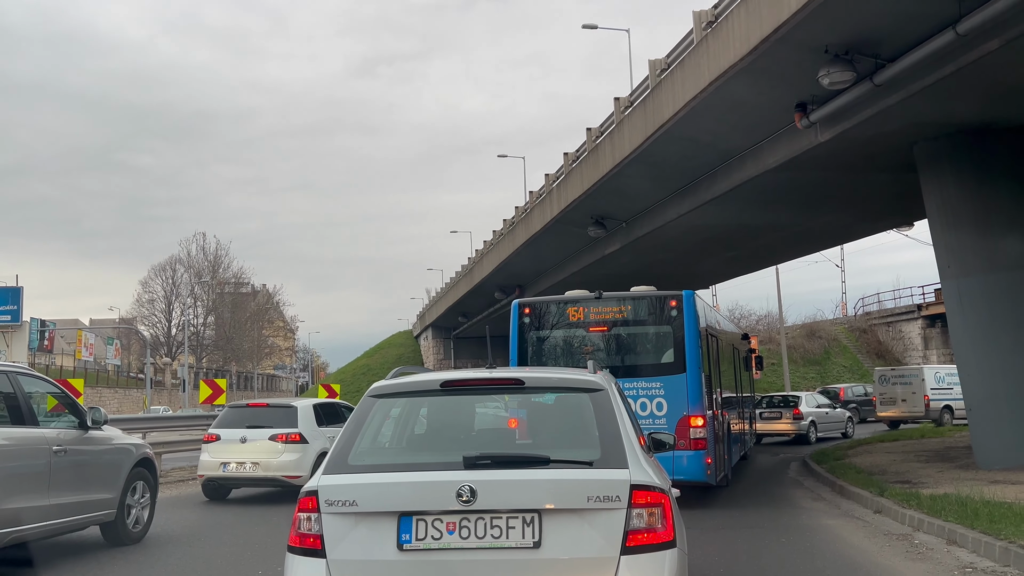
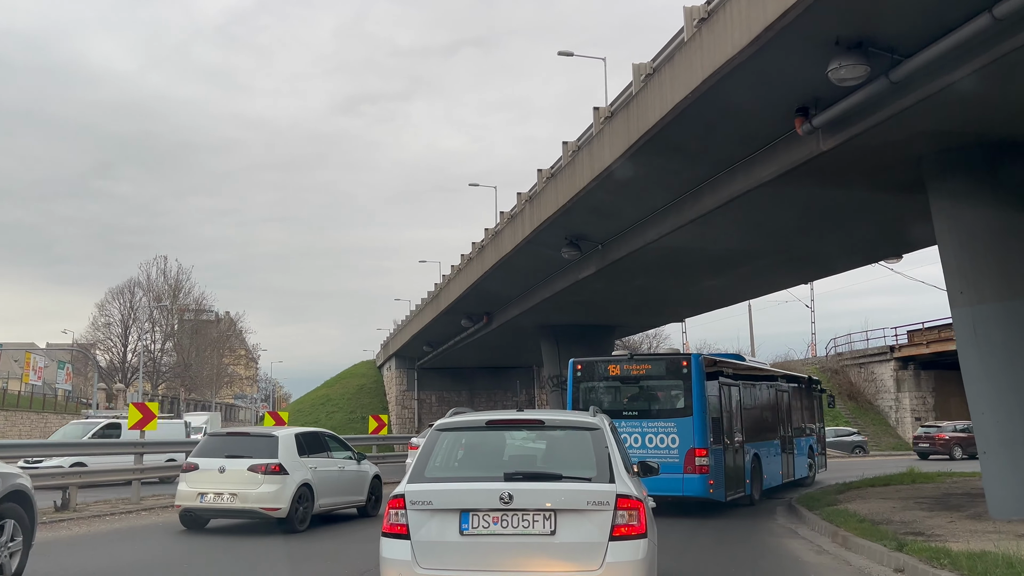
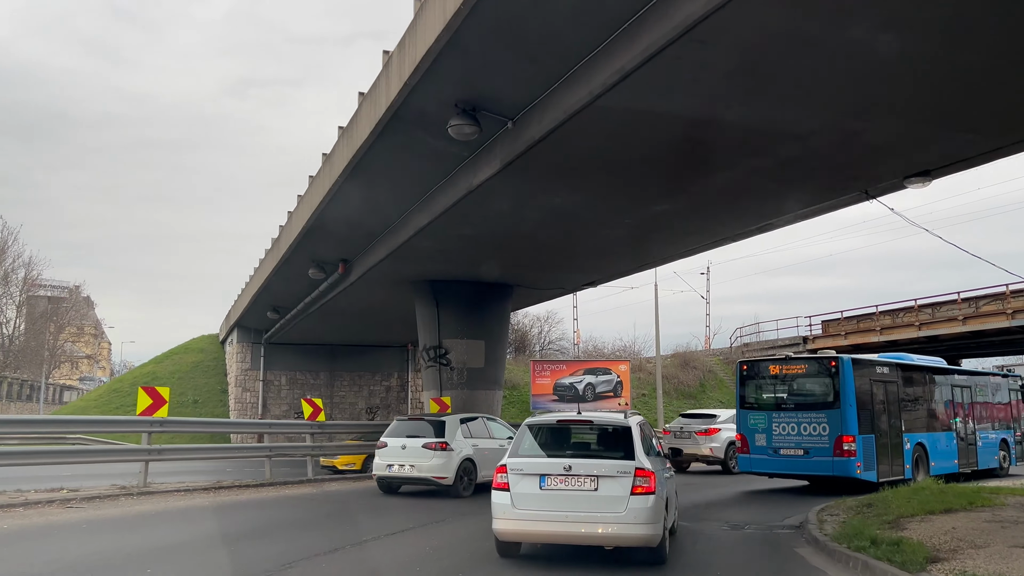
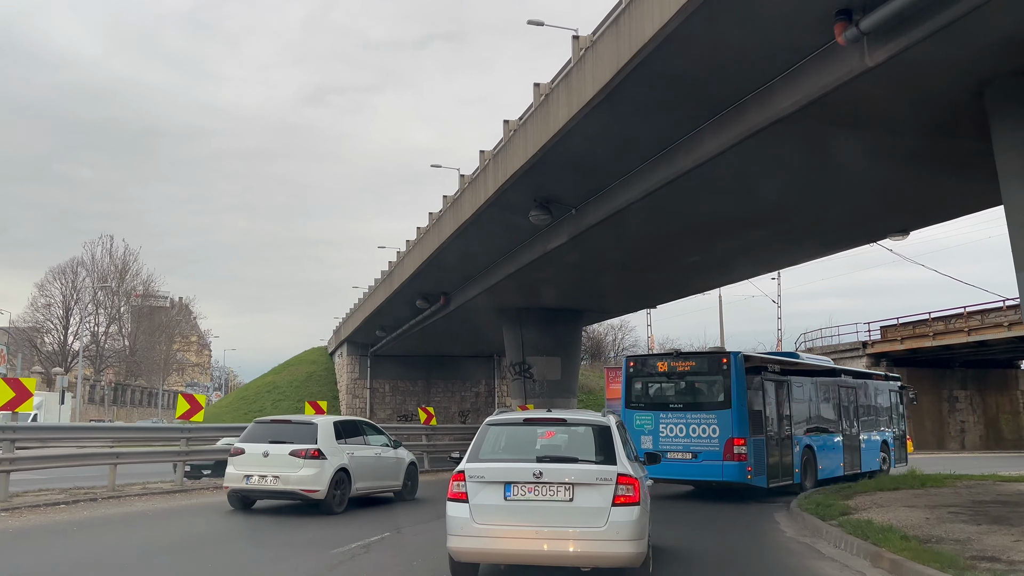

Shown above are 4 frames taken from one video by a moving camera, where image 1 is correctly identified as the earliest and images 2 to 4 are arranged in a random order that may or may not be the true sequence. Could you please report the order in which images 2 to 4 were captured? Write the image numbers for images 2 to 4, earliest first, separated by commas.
2, 4, 3
